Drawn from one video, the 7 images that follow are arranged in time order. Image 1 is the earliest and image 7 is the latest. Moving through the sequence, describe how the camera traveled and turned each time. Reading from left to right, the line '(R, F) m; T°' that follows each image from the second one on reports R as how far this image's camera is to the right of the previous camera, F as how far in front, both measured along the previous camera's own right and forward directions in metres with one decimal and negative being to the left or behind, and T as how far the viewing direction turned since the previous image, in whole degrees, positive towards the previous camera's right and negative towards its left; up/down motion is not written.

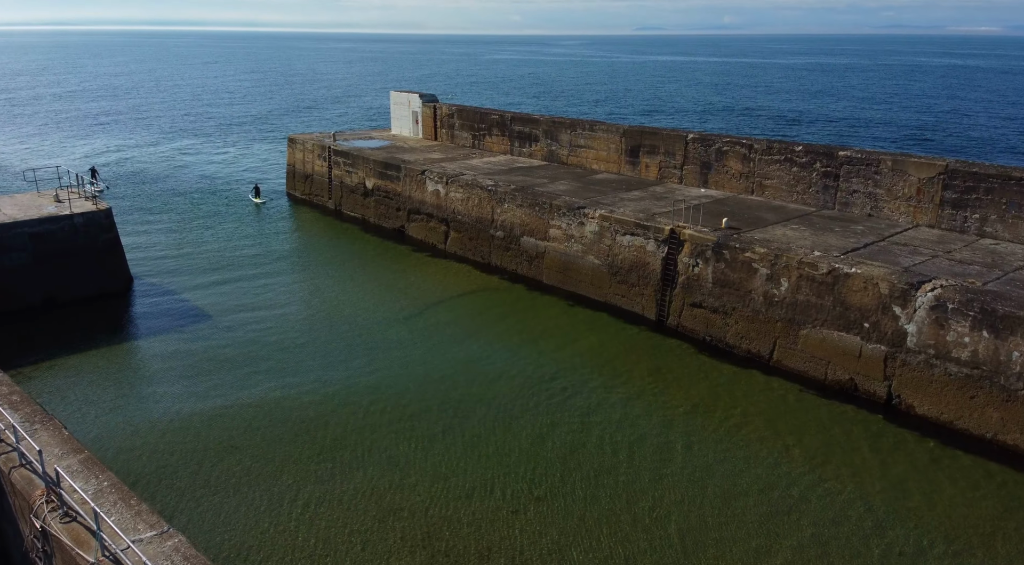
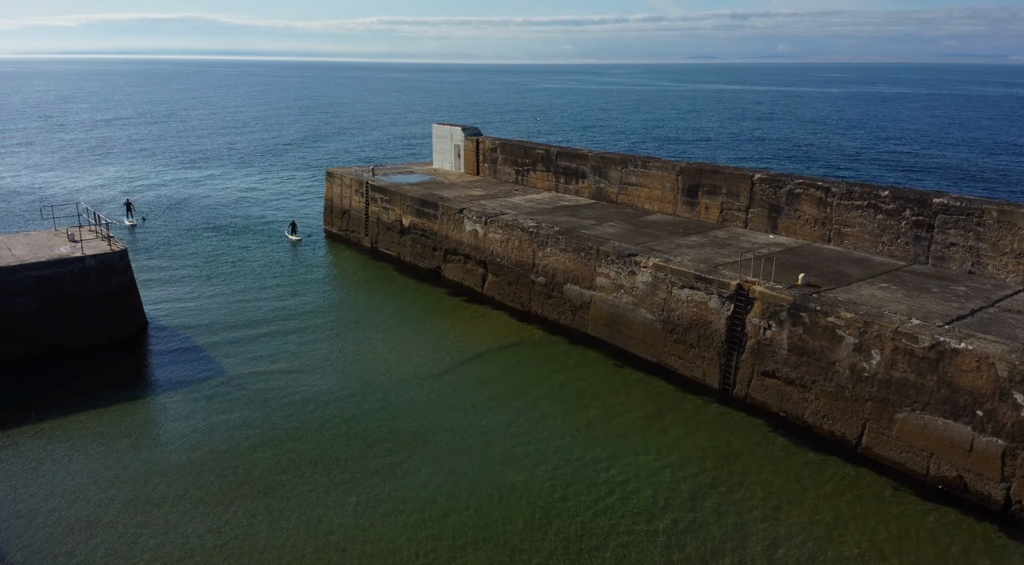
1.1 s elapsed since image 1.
(+0.1, +1.7) m; -4°
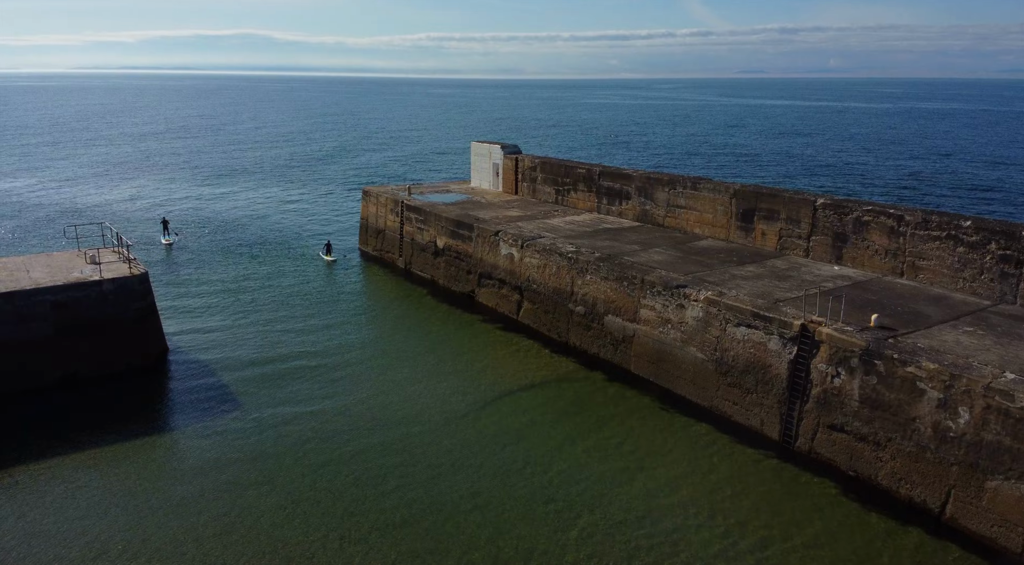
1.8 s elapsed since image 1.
(+0.1, +1.1) m; -3°
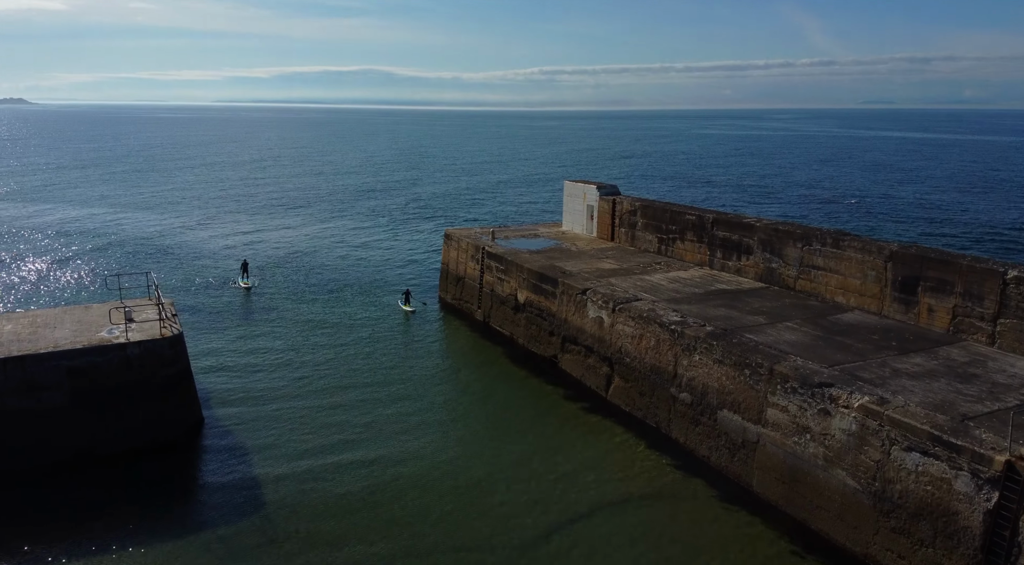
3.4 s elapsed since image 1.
(+0.2, +2.9) m; -8°
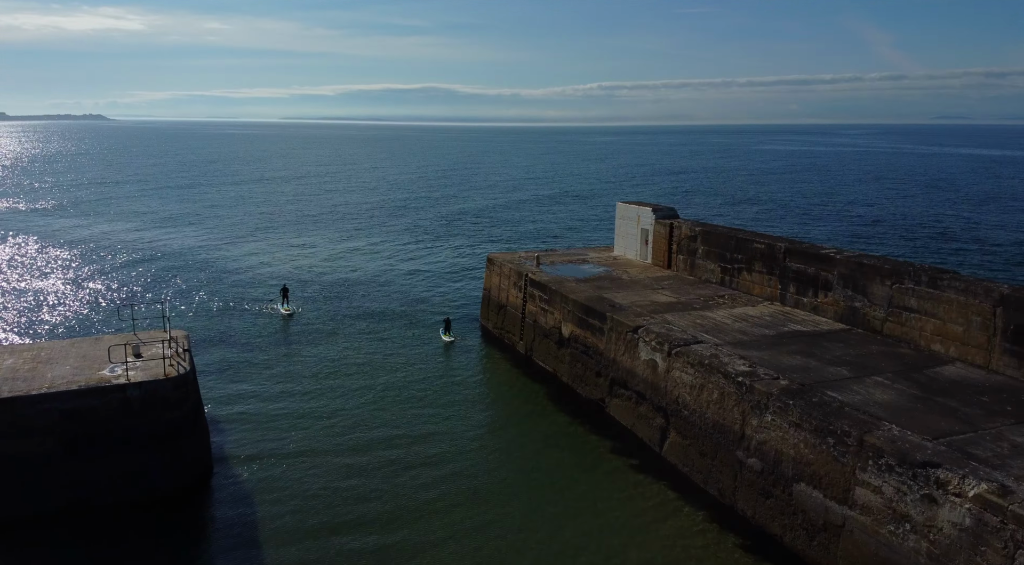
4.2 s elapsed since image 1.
(+0.2, +1.6) m; -4°
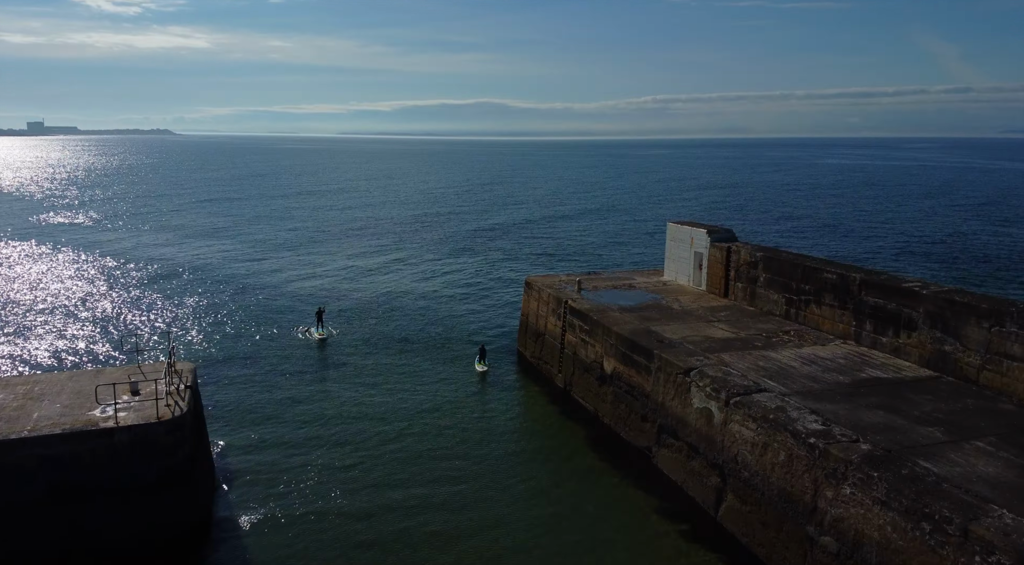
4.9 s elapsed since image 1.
(+0.3, +1.5) m; -4°
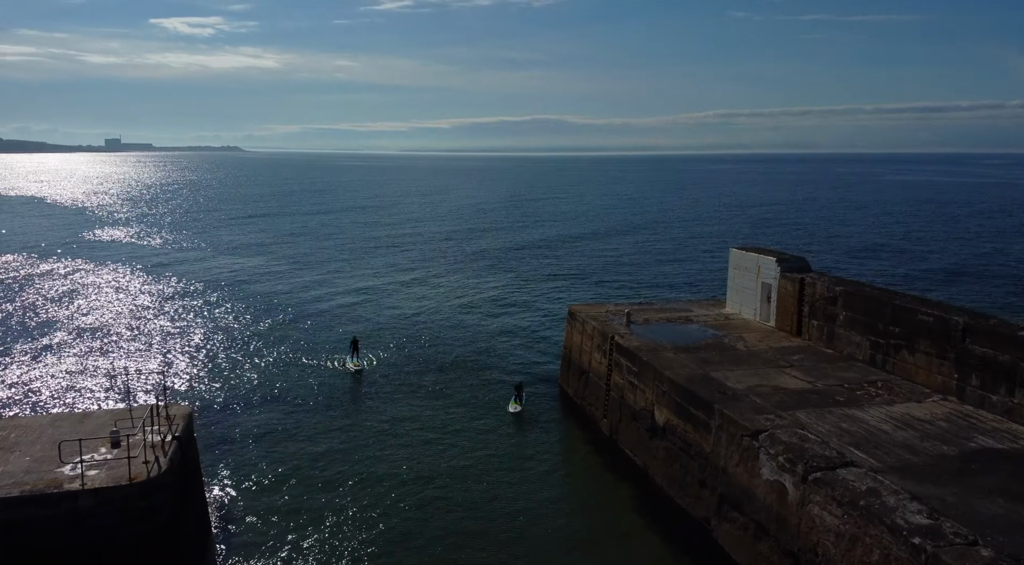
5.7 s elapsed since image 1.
(+0.3, +1.8) m; -5°
